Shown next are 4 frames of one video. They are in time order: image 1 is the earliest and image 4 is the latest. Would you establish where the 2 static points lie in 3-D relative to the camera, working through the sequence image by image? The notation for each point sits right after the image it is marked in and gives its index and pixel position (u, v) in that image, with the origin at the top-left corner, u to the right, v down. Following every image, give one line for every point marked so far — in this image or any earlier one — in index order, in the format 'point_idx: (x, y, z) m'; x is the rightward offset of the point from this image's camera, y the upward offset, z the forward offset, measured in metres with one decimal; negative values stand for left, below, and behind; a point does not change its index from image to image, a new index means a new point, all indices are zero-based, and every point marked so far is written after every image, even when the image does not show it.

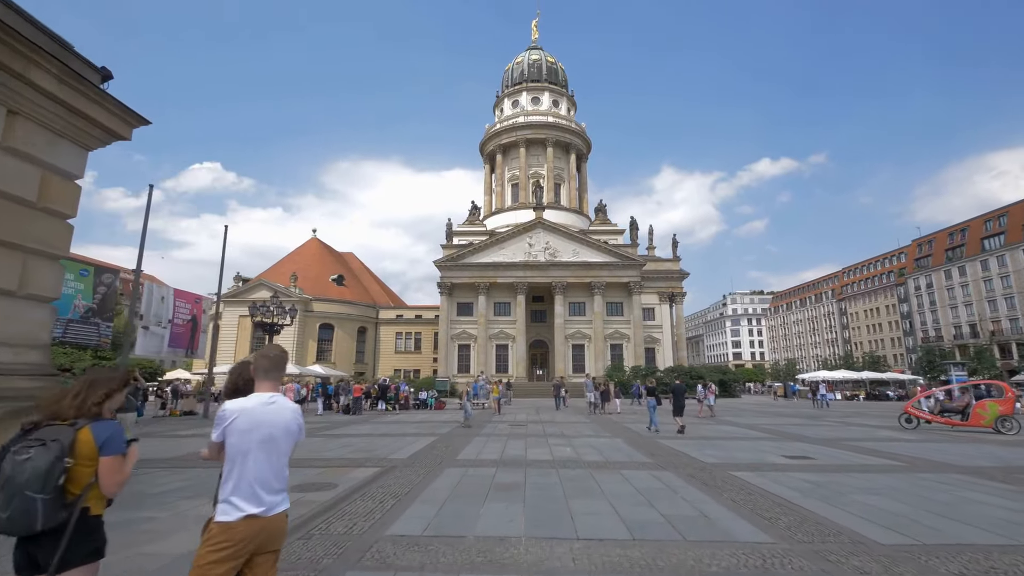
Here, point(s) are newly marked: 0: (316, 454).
0: (-4.2, -3.6, +10.9) m
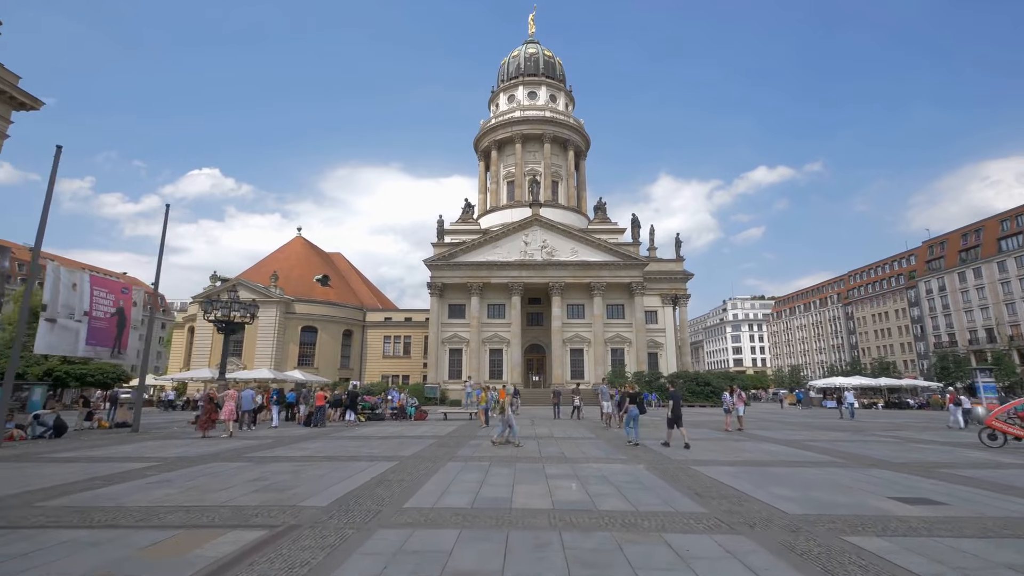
0: (-4.5, -3.0, +7.3) m
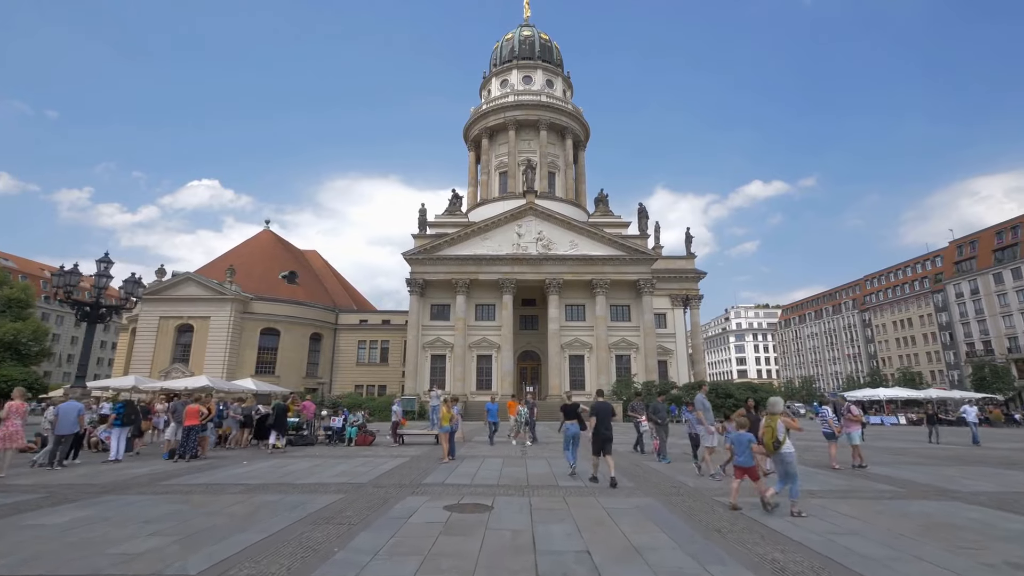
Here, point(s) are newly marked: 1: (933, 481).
0: (-4.9, -1.5, +0.1) m
1: (+8.8, -4.1, +10.7) m
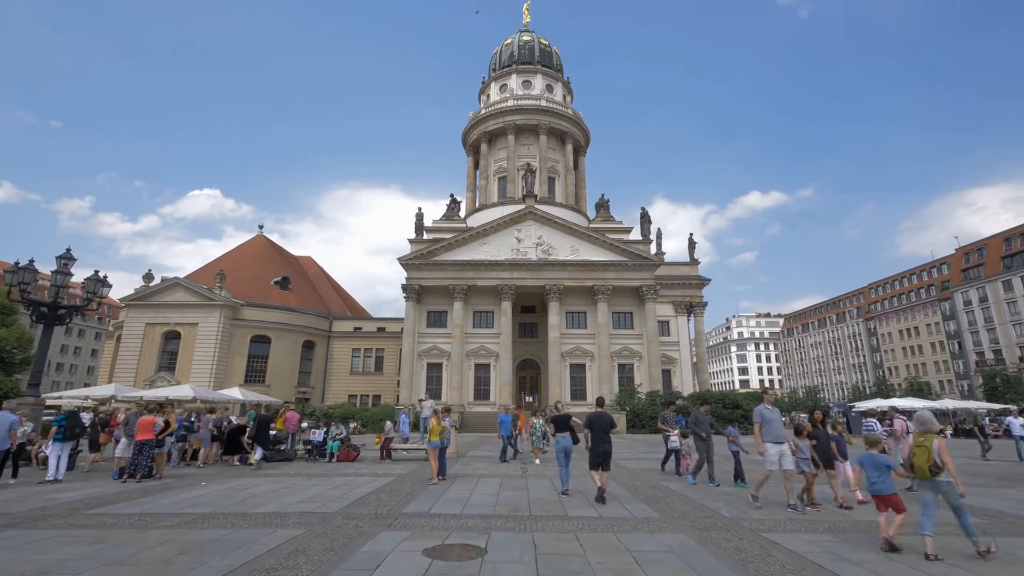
0: (-4.9, -1.2, -1.5) m
1: (+8.8, -3.9, +9.1) m
